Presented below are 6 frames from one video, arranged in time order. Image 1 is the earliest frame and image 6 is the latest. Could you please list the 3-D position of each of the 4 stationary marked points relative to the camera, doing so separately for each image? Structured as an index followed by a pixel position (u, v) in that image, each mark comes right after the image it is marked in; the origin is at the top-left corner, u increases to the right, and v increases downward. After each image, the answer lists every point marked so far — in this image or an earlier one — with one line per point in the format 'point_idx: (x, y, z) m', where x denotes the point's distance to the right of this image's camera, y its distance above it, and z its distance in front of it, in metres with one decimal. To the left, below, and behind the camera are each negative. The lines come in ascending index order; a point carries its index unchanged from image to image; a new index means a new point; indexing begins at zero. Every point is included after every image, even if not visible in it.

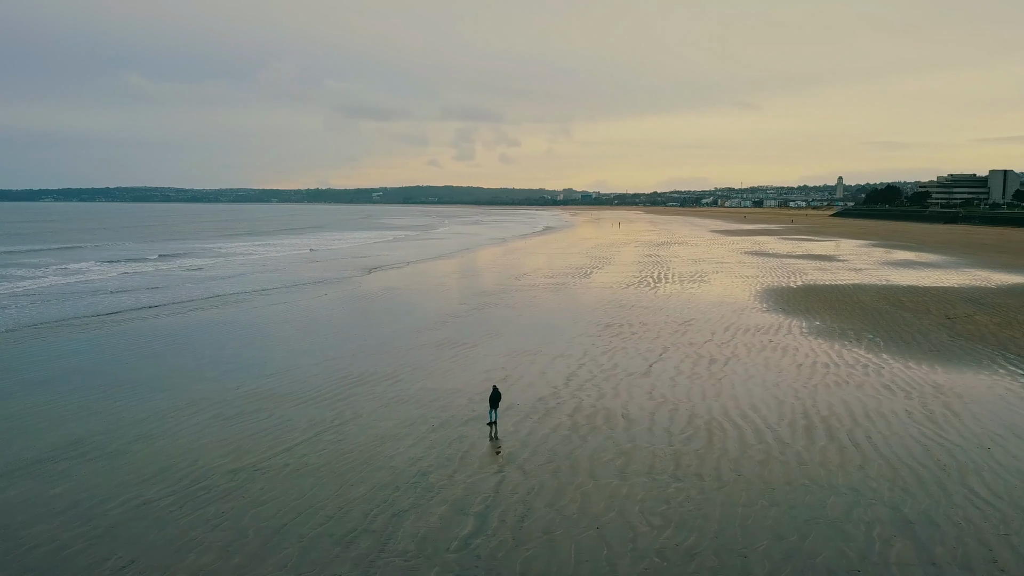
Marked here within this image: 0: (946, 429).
0: (+3.6, -1.1, +6.9) m
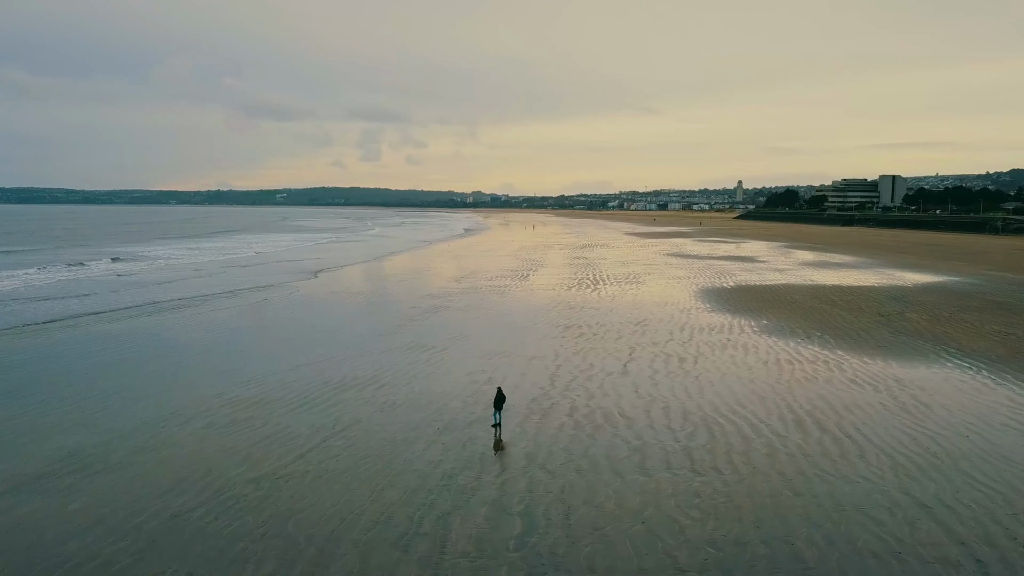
0: (+3.6, -1.1, +7.4) m
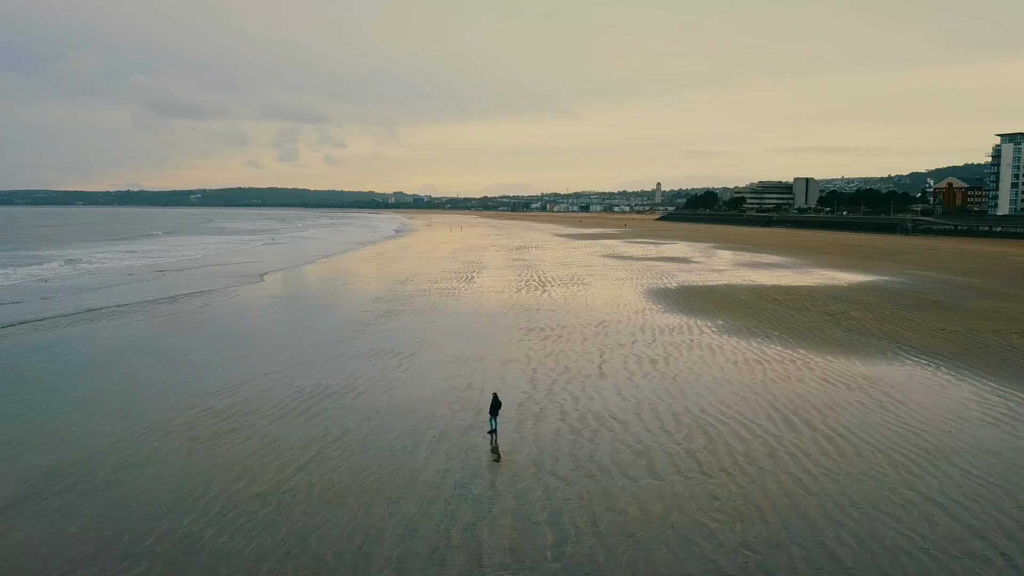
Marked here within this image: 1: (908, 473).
0: (+3.5, -1.1, +7.6) m
1: (+2.8, -1.3, +6.0) m
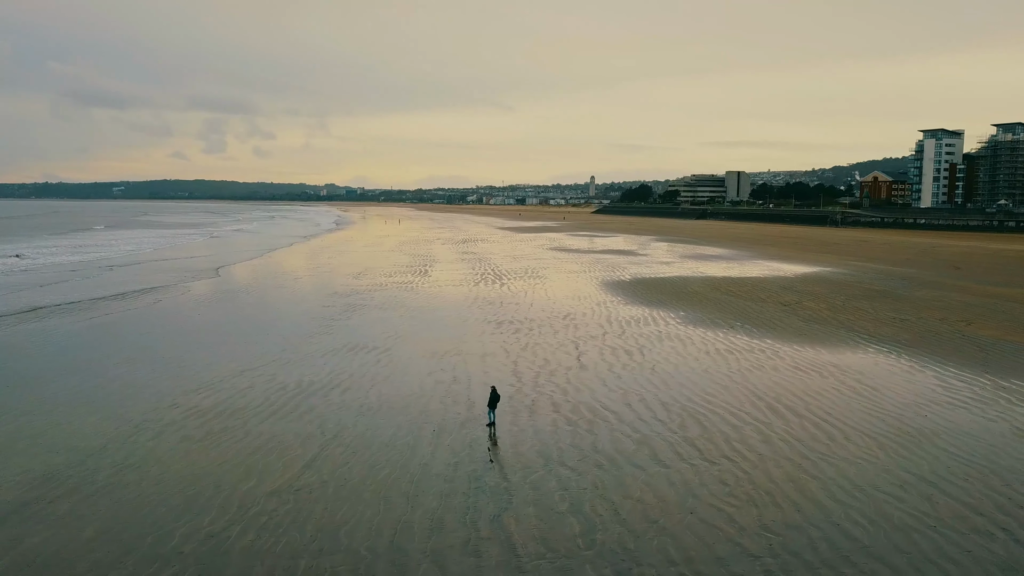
0: (+3.5, -1.1, +8.0) m
1: (+2.9, -1.2, +6.3) m
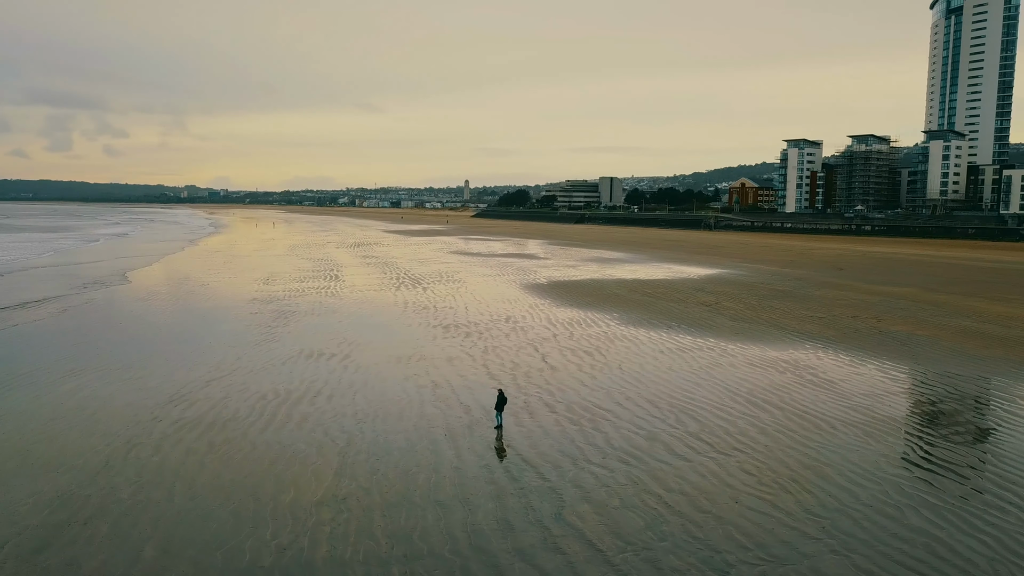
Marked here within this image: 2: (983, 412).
0: (+3.4, -1.1, +8.6) m
1: (+3.0, -1.2, +6.8) m
2: (+4.4, -1.2, +7.9) m
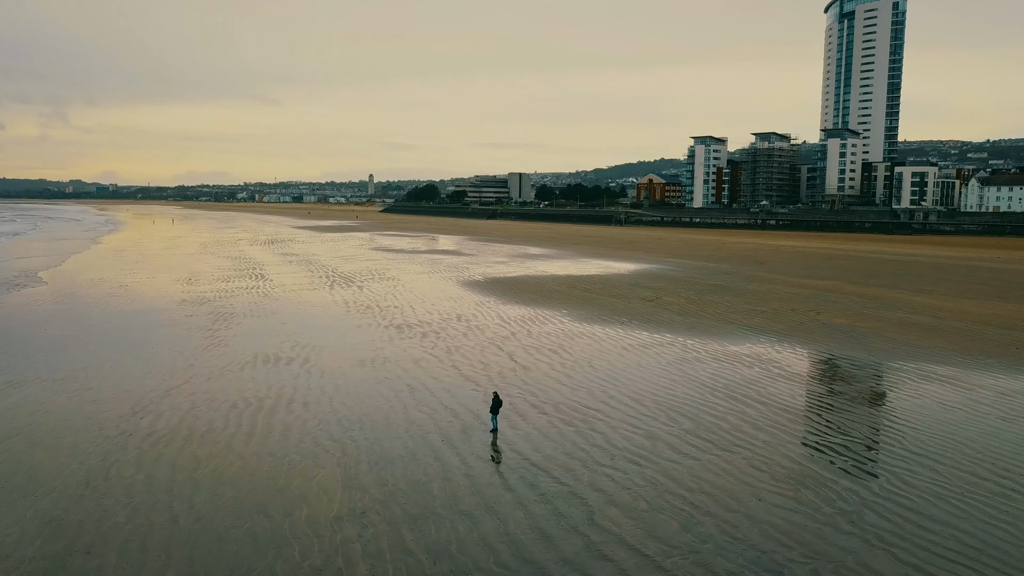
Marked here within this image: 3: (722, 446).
0: (+3.1, -1.0, +8.9) m
1: (+3.0, -1.2, +7.0) m
2: (+4.3, -1.1, +8.3) m
3: (+1.7, -1.3, +6.7) m
